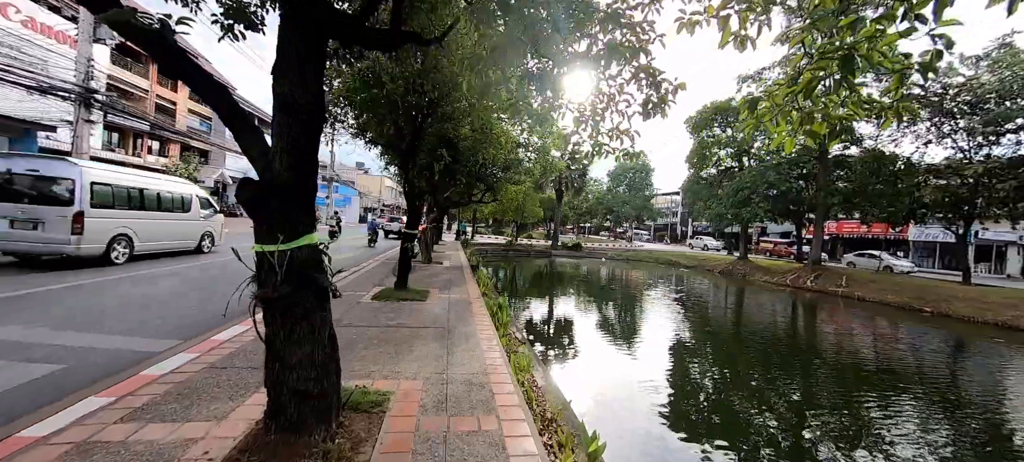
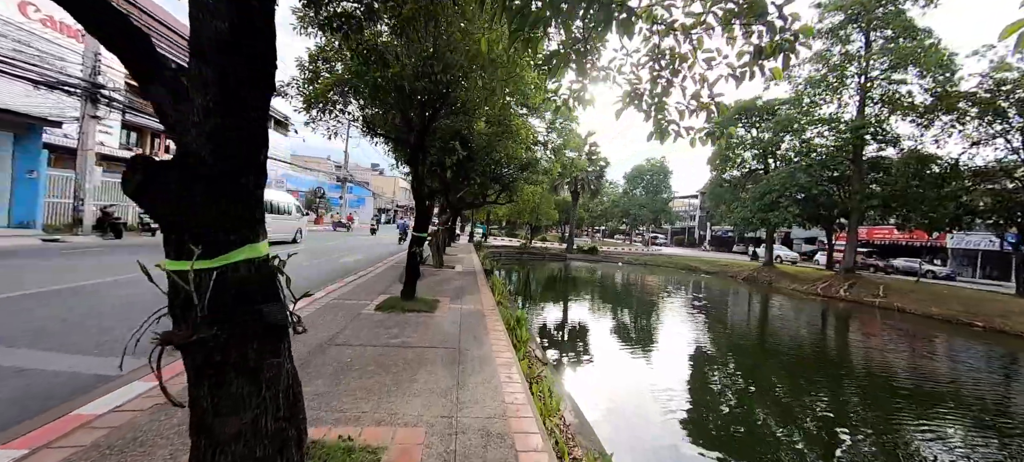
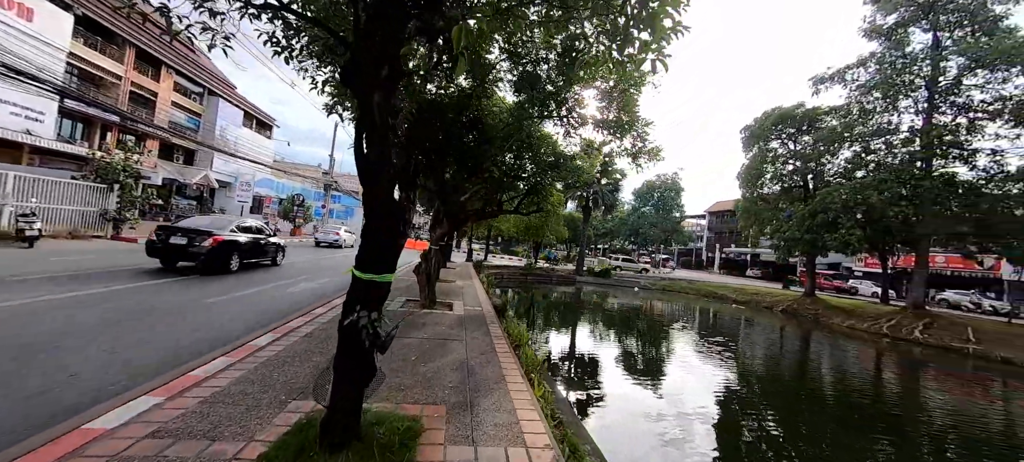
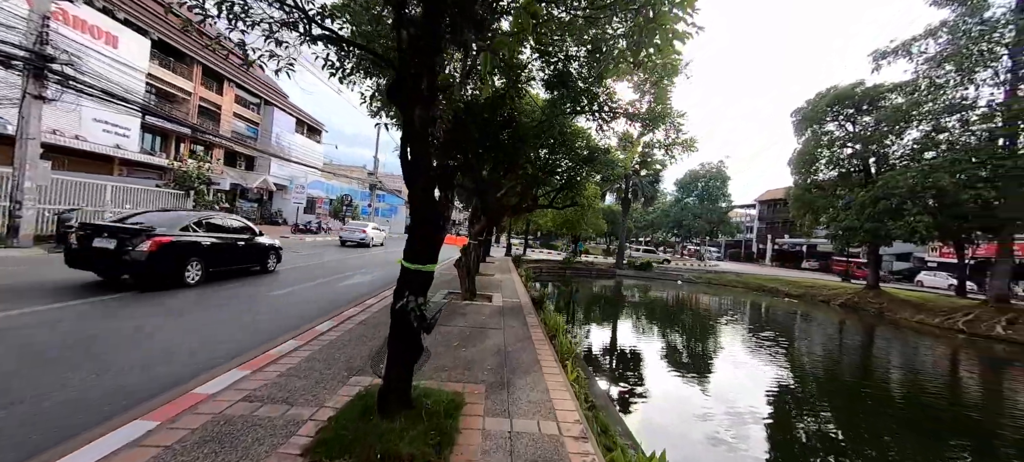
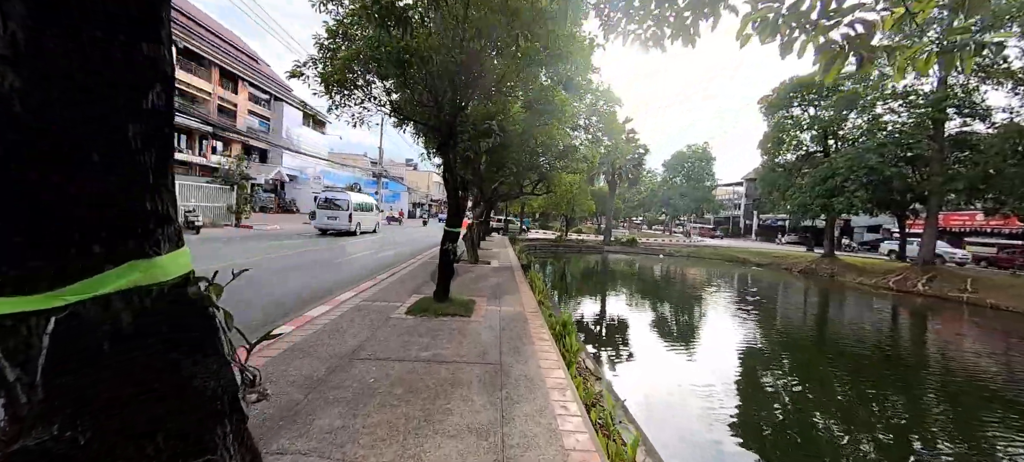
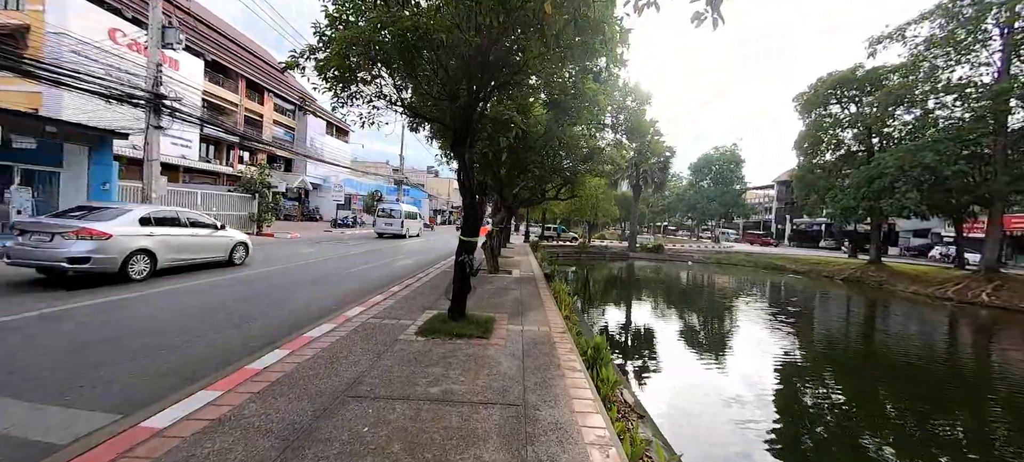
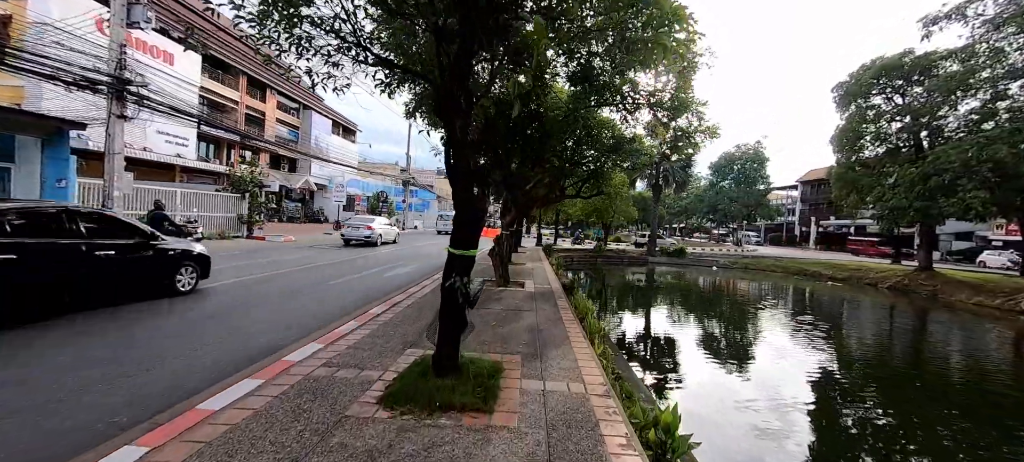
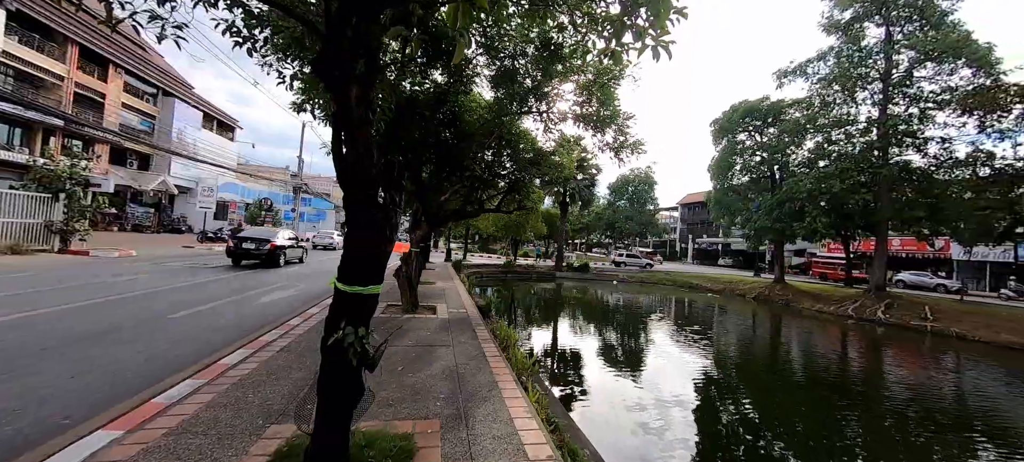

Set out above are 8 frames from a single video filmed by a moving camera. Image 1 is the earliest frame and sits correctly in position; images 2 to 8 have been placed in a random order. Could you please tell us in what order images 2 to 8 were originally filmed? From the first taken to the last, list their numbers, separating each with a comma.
2, 5, 6, 7, 4, 3, 8
